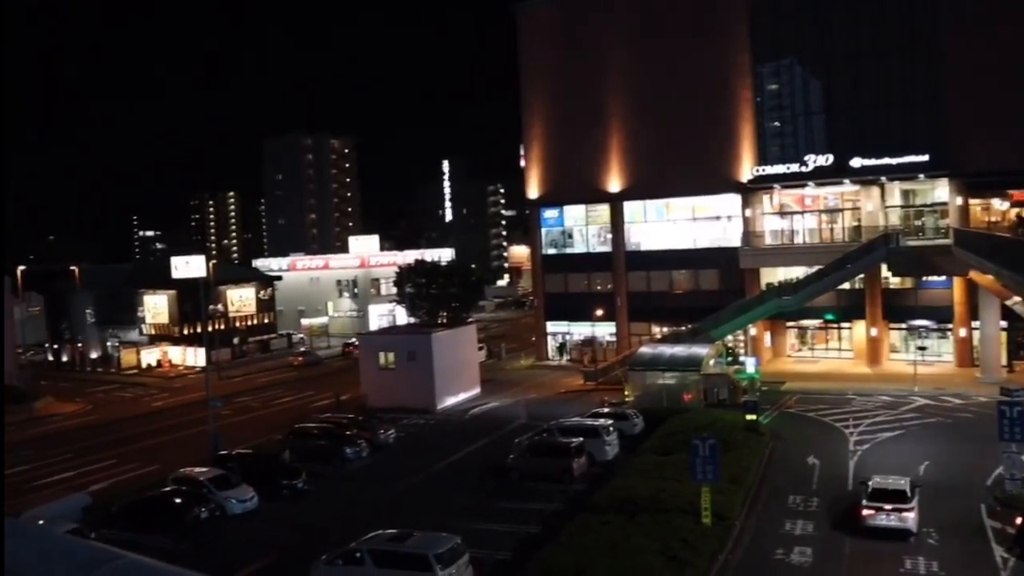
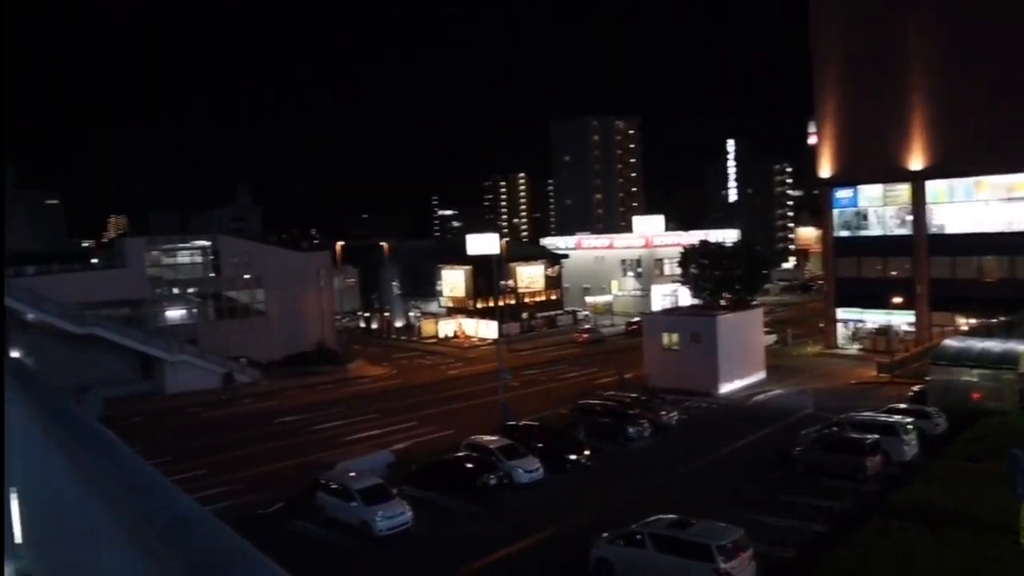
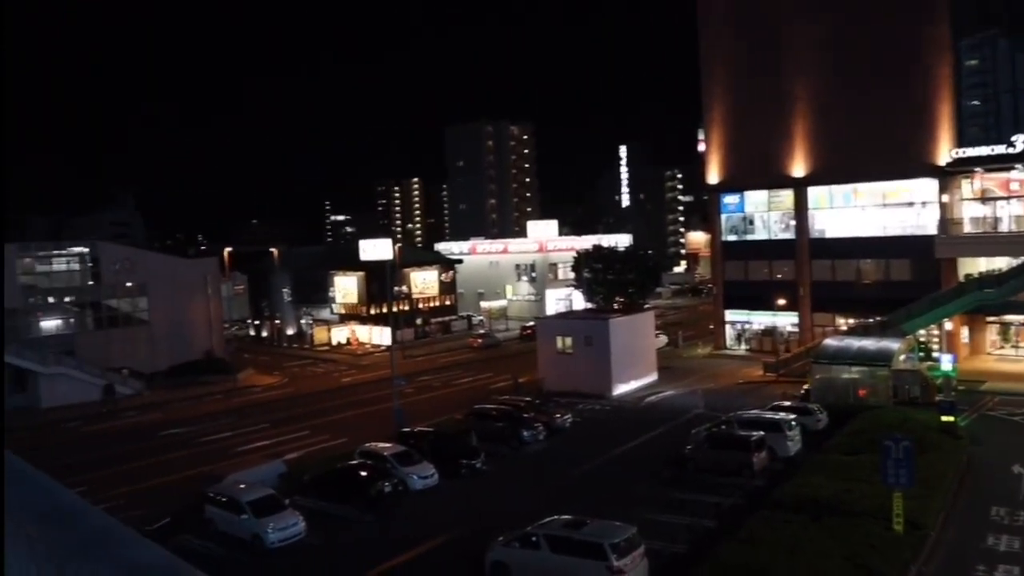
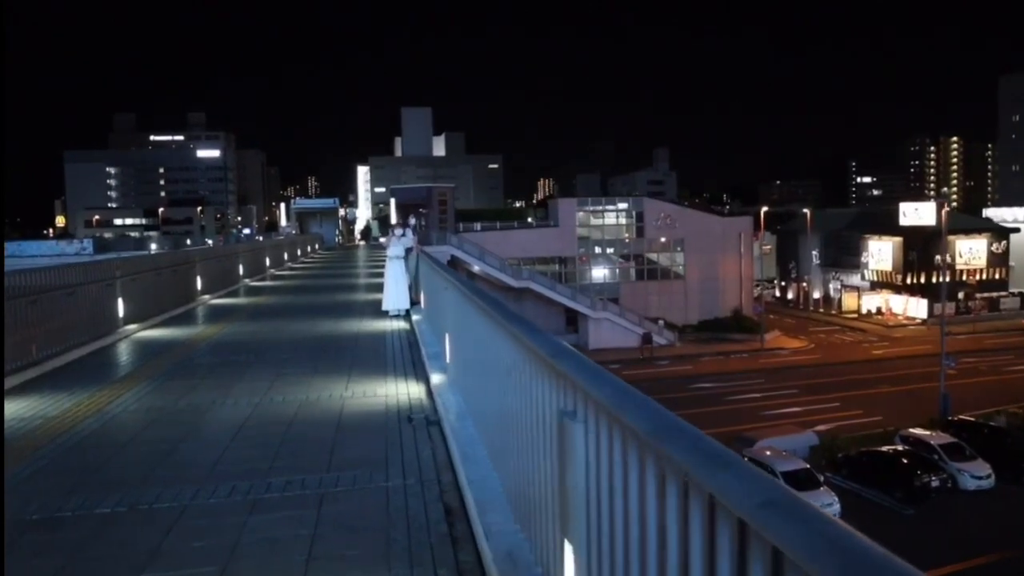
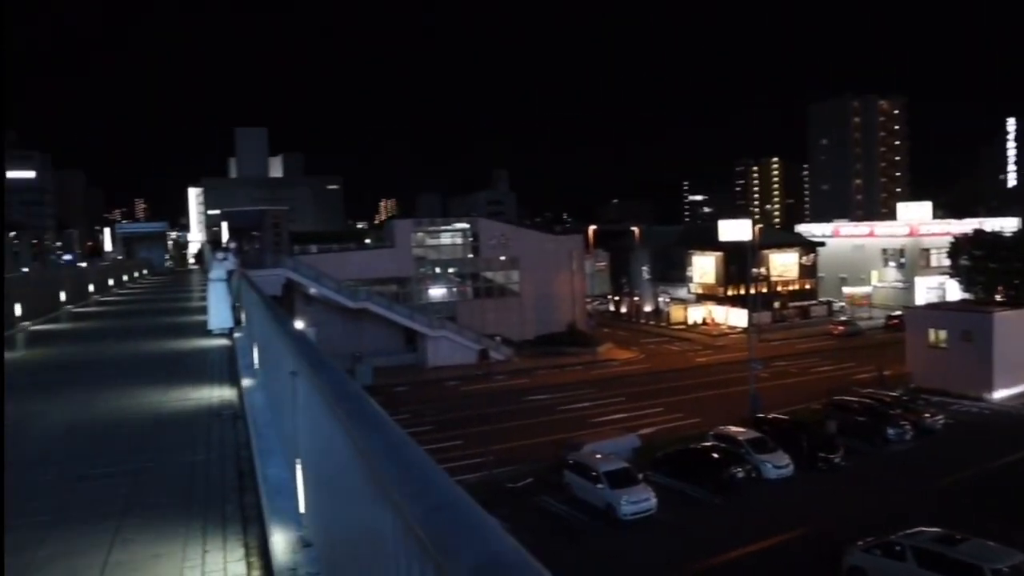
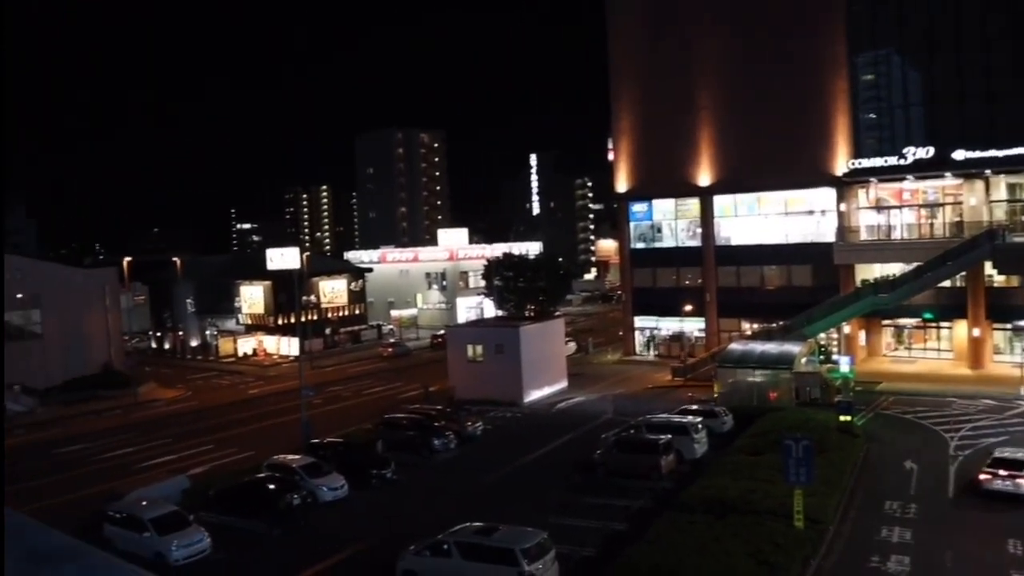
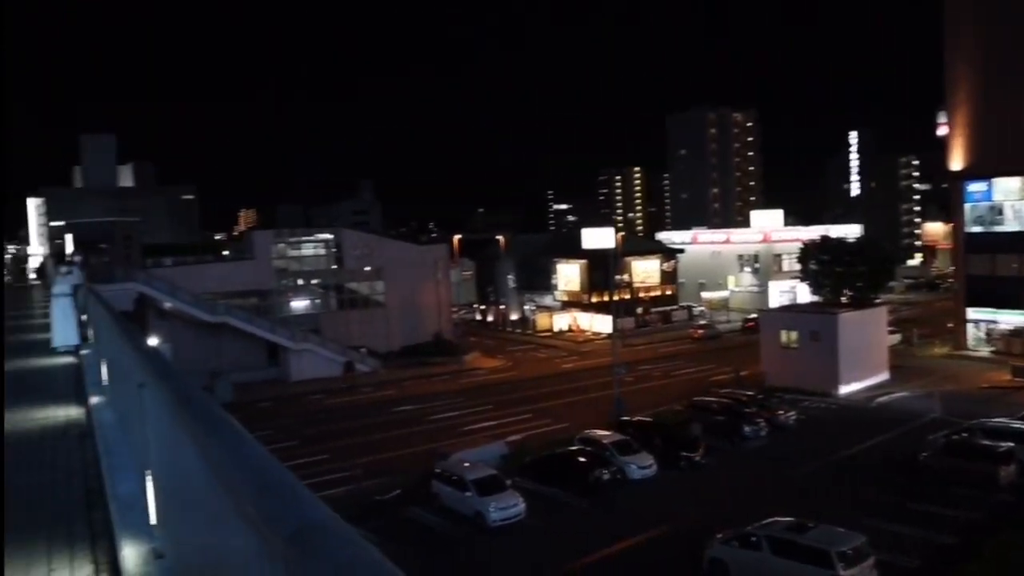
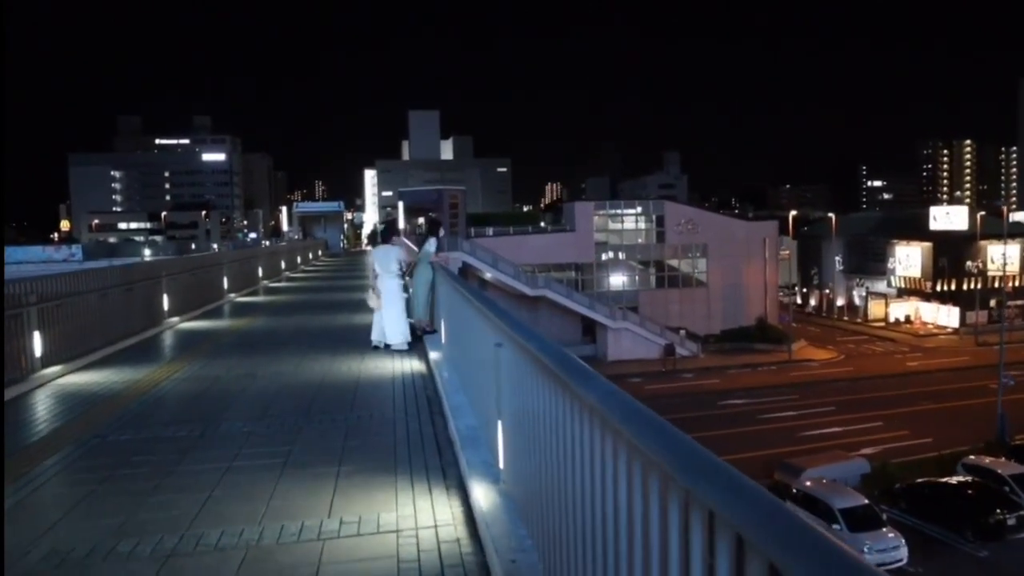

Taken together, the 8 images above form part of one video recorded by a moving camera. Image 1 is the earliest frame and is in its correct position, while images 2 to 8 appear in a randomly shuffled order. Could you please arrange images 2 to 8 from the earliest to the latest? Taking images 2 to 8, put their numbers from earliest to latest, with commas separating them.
6, 3, 2, 7, 5, 4, 8
